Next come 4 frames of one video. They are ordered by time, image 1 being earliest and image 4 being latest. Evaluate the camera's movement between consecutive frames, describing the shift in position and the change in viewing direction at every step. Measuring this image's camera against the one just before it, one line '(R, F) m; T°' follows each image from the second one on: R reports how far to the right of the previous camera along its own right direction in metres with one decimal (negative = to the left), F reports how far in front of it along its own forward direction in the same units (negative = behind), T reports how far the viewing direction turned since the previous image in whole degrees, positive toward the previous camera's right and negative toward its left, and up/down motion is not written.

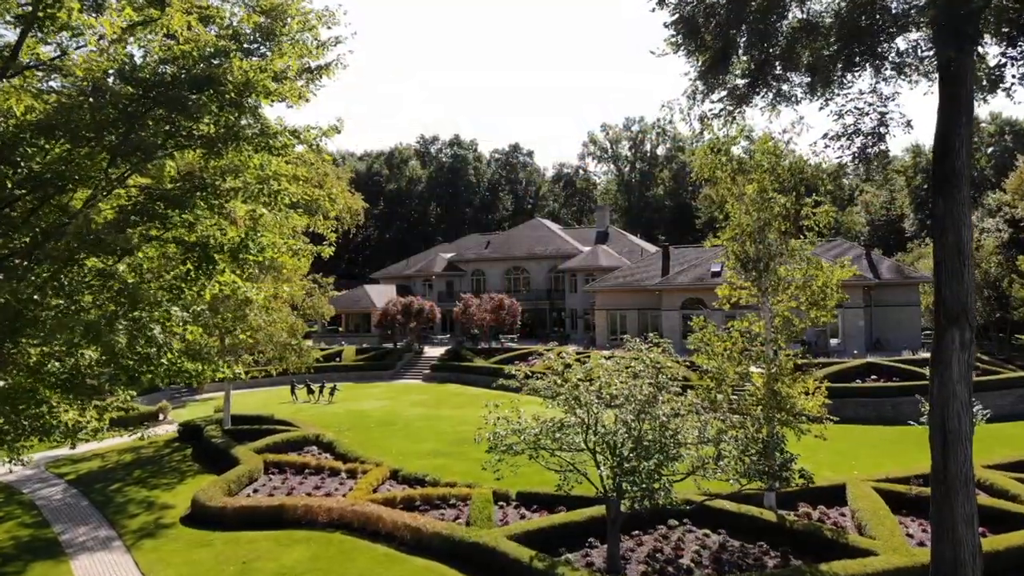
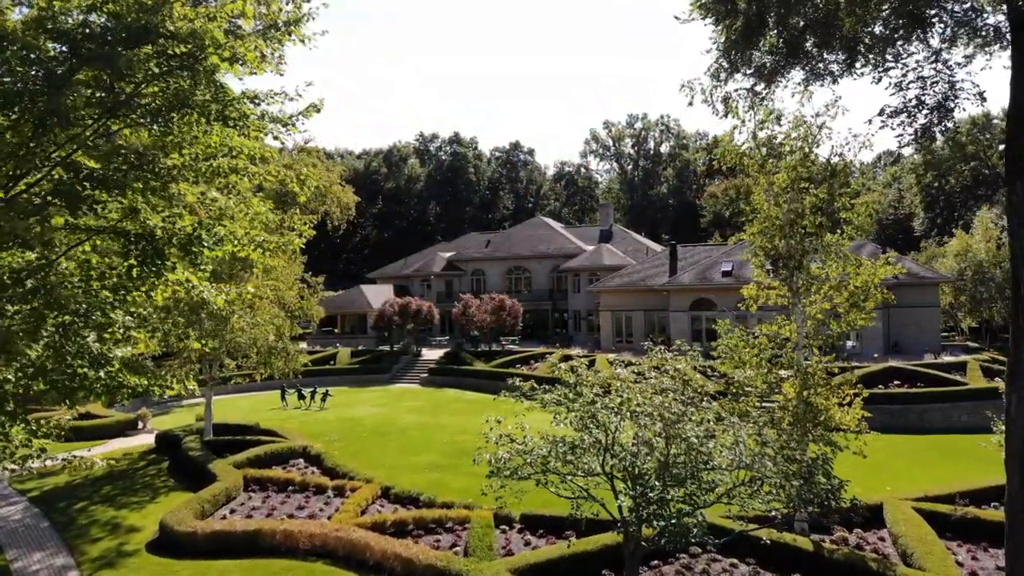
(-0.1, +1.5) m; 0°
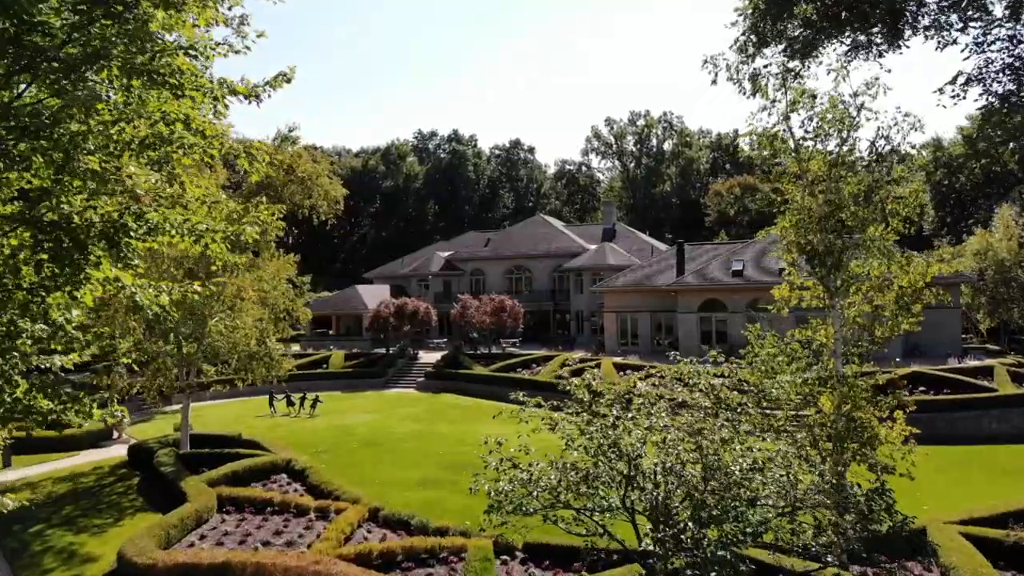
(-0.1, +1.5) m; 0°
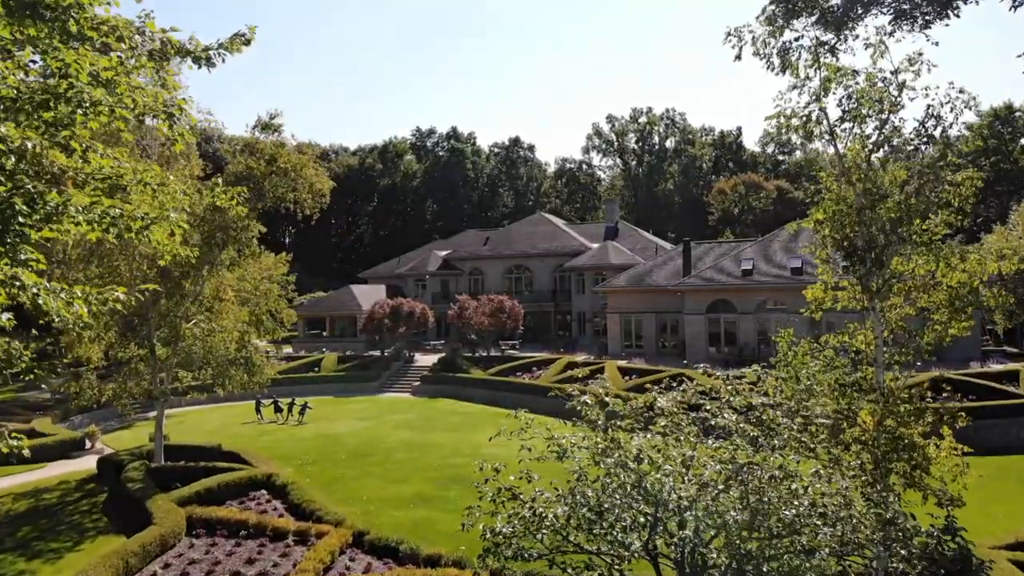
(0.0, +1.3) m; 0°
